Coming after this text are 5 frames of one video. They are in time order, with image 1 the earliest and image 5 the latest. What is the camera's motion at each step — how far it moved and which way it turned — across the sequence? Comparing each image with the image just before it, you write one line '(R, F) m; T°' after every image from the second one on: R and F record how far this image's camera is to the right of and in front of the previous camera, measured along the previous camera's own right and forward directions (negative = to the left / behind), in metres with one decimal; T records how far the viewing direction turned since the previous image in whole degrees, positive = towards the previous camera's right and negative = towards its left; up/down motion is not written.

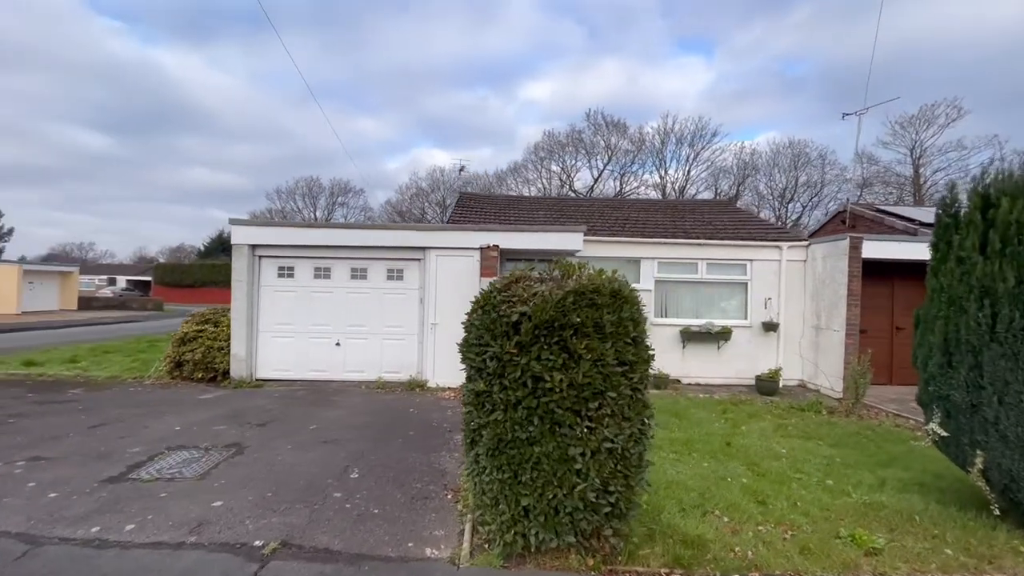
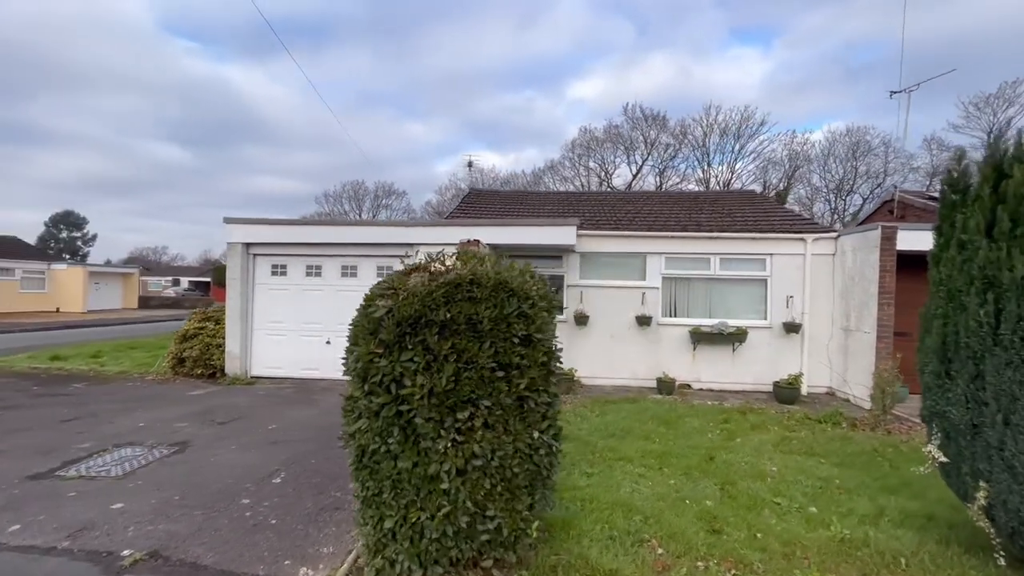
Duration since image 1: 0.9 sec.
(+1.0, +0.4) m; -6°
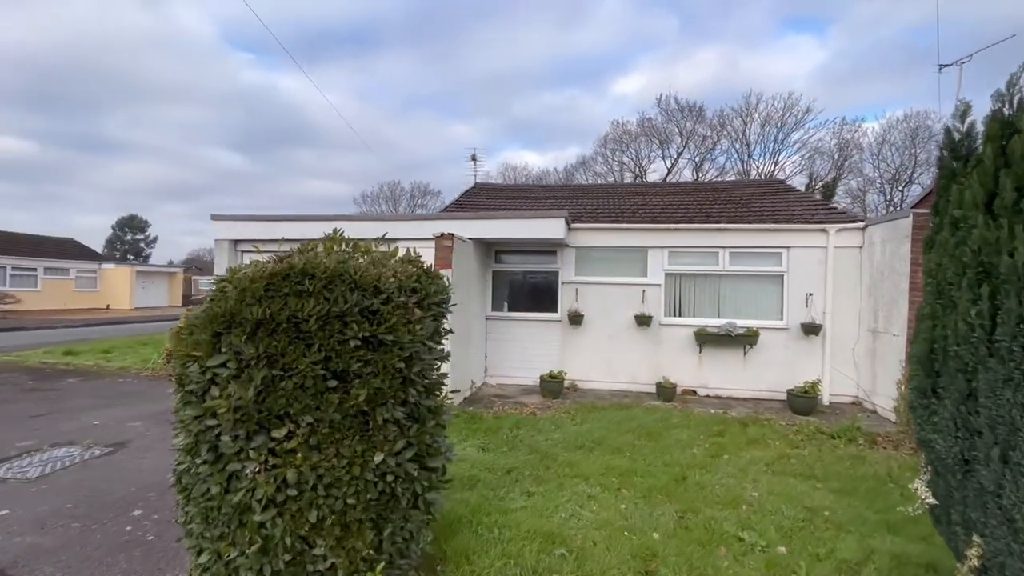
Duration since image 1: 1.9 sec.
(+0.9, +0.5) m; -5°
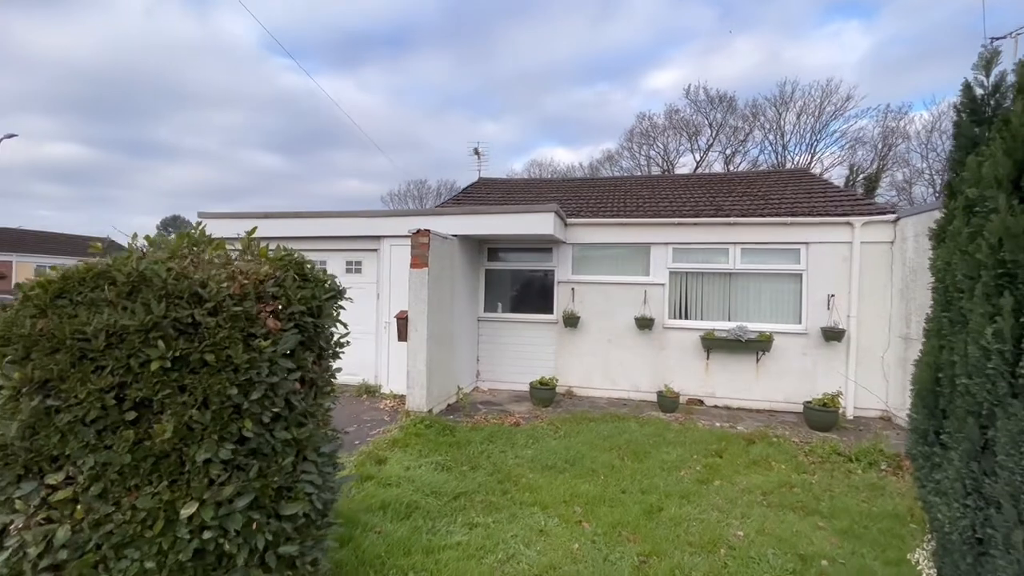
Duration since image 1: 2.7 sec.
(+0.7, +0.5) m; -4°
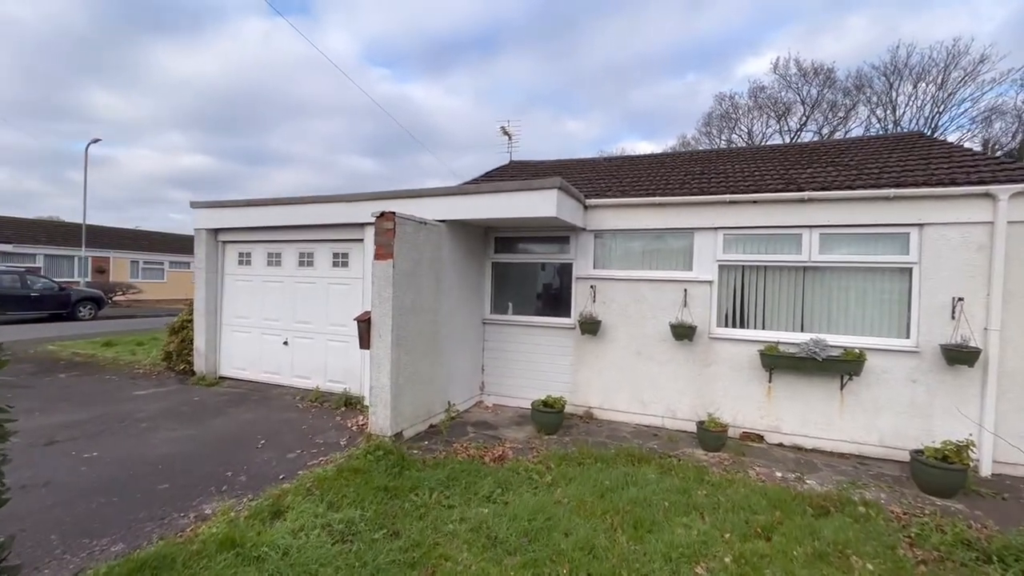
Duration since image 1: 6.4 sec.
(+0.9, +1.4) m; -9°
